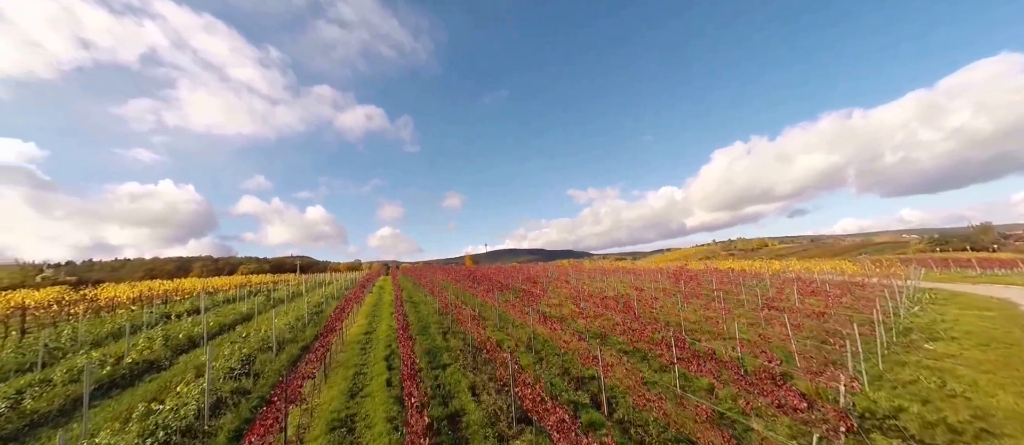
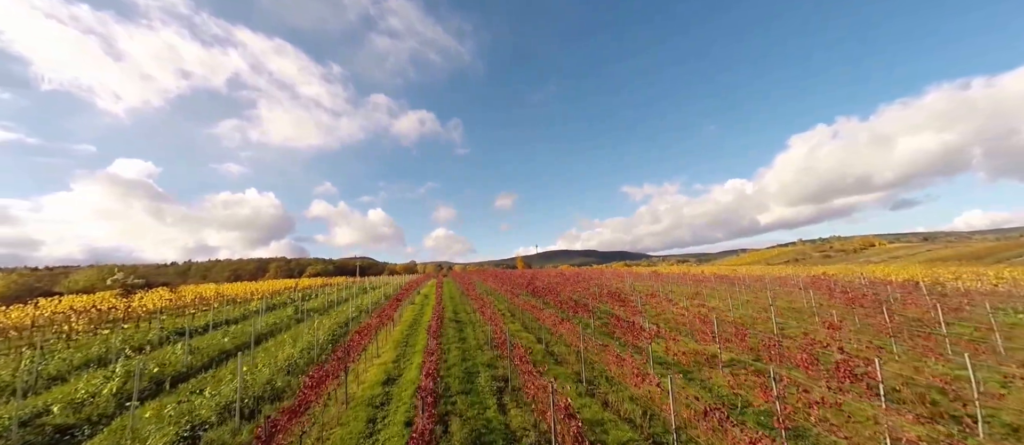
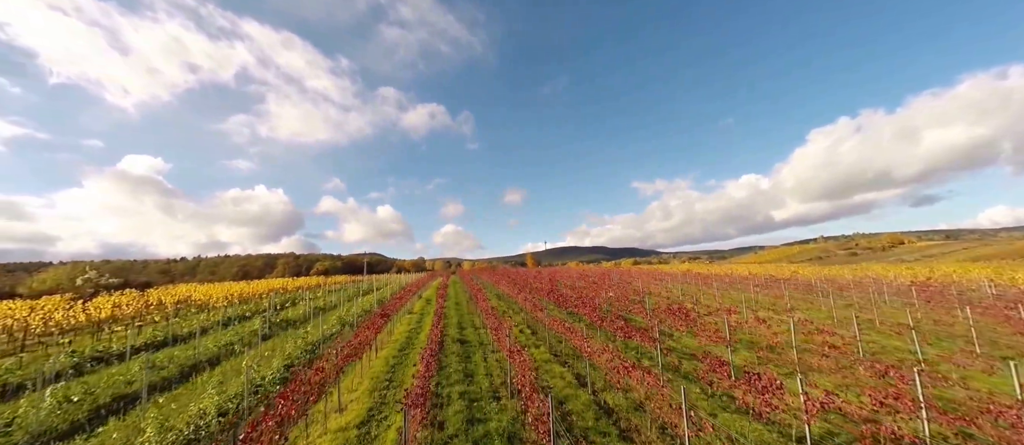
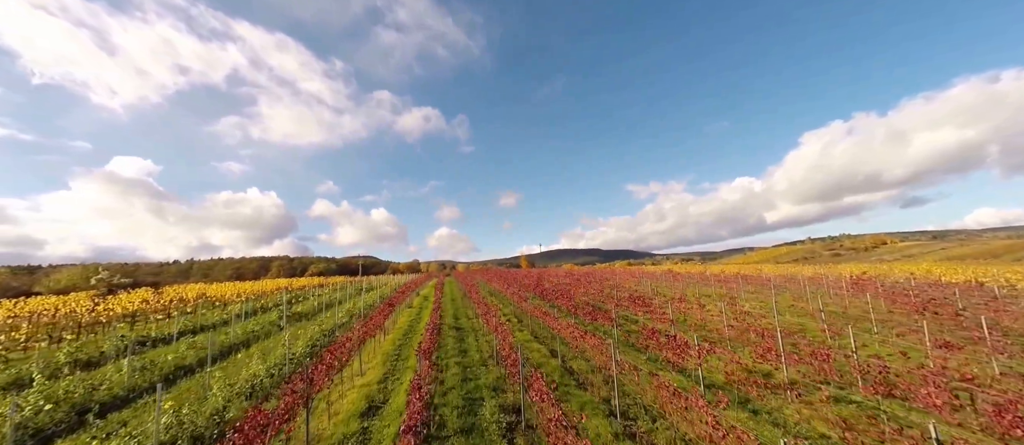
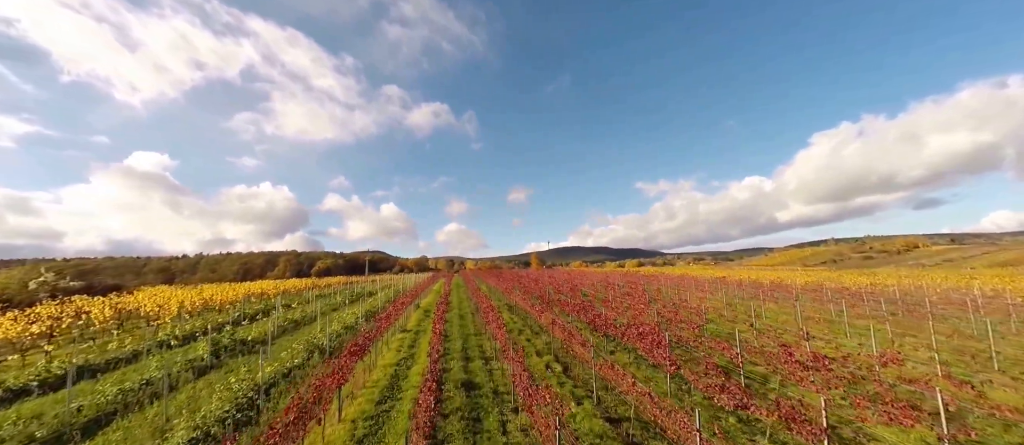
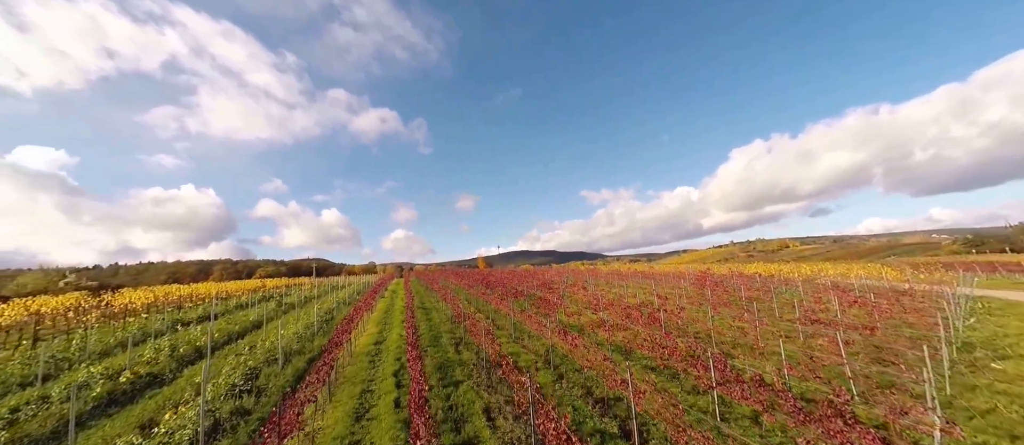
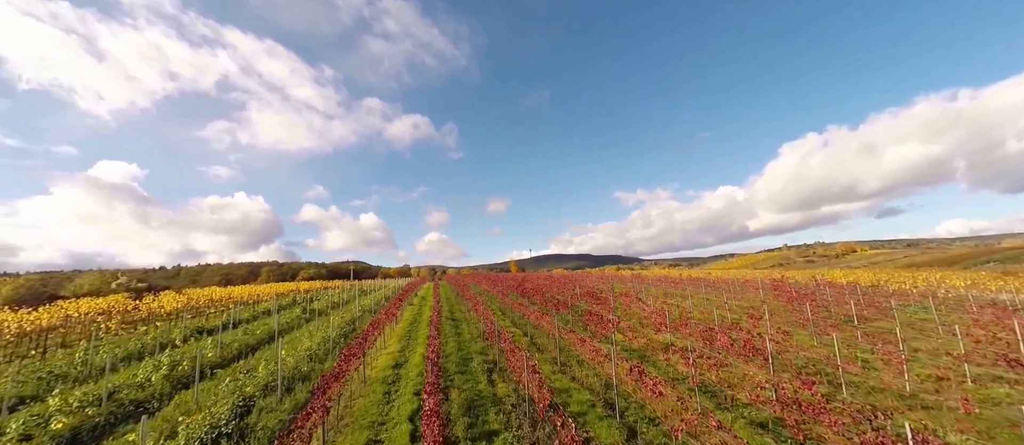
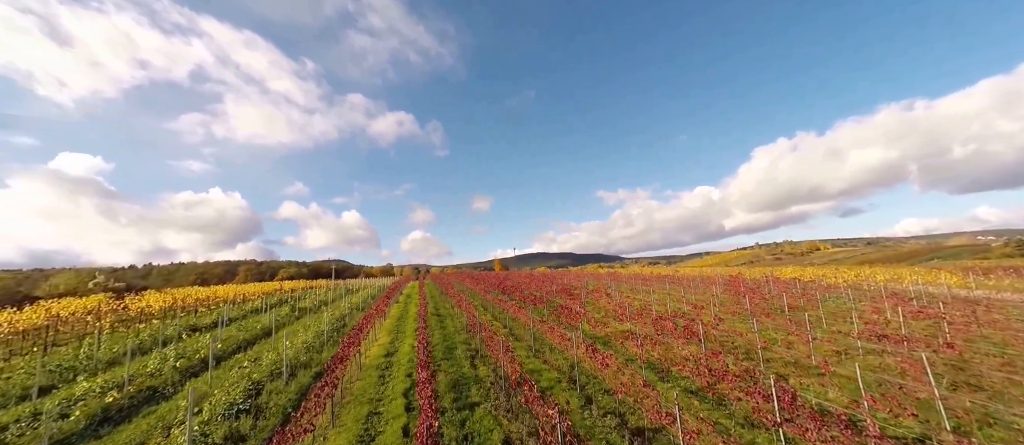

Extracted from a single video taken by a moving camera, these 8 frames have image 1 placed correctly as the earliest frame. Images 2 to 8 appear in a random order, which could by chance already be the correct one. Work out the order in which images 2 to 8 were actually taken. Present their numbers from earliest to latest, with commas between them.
6, 8, 7, 2, 4, 3, 5
